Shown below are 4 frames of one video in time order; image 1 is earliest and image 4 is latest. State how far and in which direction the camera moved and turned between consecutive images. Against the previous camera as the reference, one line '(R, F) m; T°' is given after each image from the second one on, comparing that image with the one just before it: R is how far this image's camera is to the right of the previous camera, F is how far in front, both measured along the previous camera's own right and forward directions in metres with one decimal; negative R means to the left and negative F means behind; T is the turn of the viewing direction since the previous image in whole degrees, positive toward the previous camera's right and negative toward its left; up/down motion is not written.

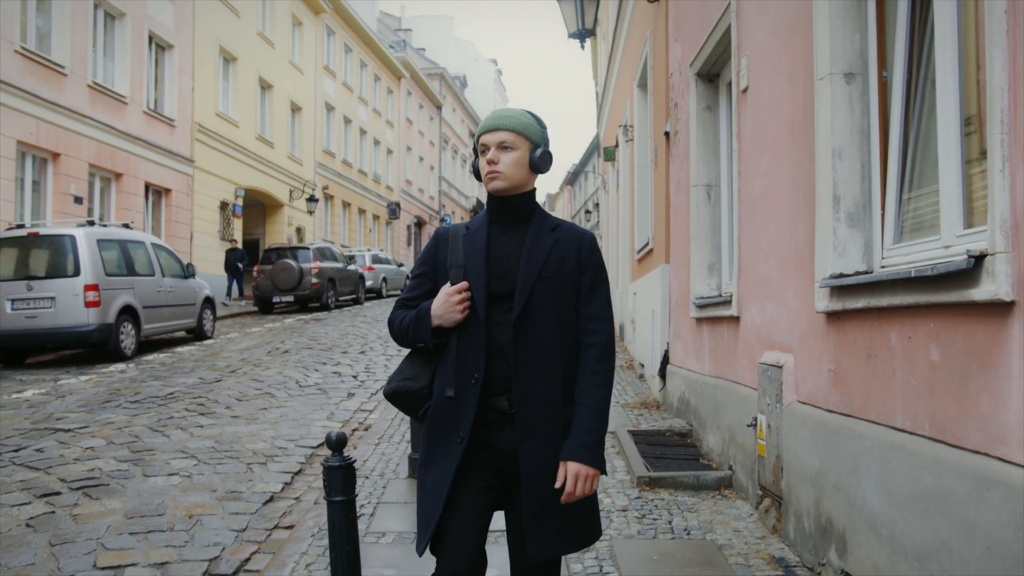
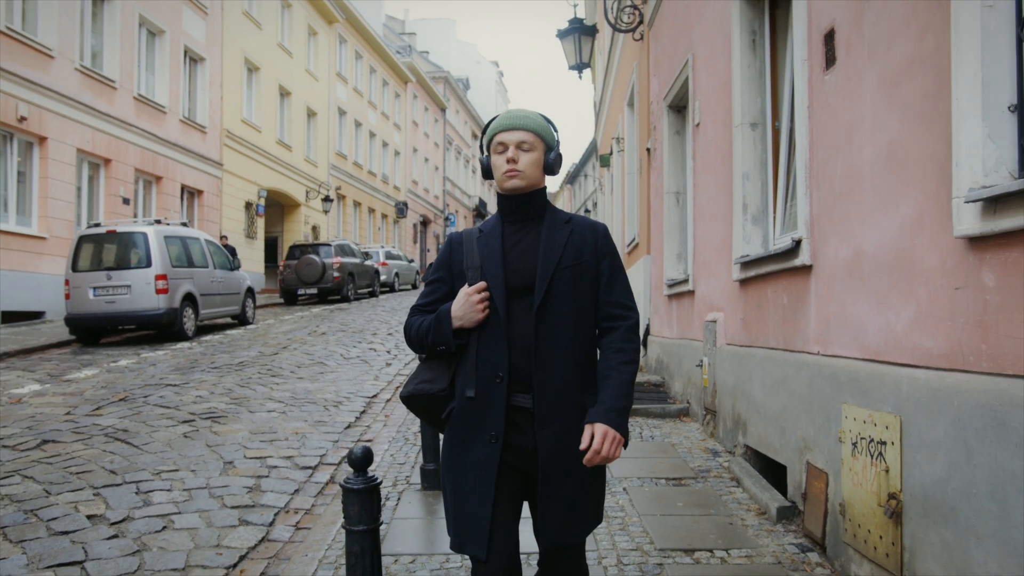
(-0.1, -1.9) m; 0°
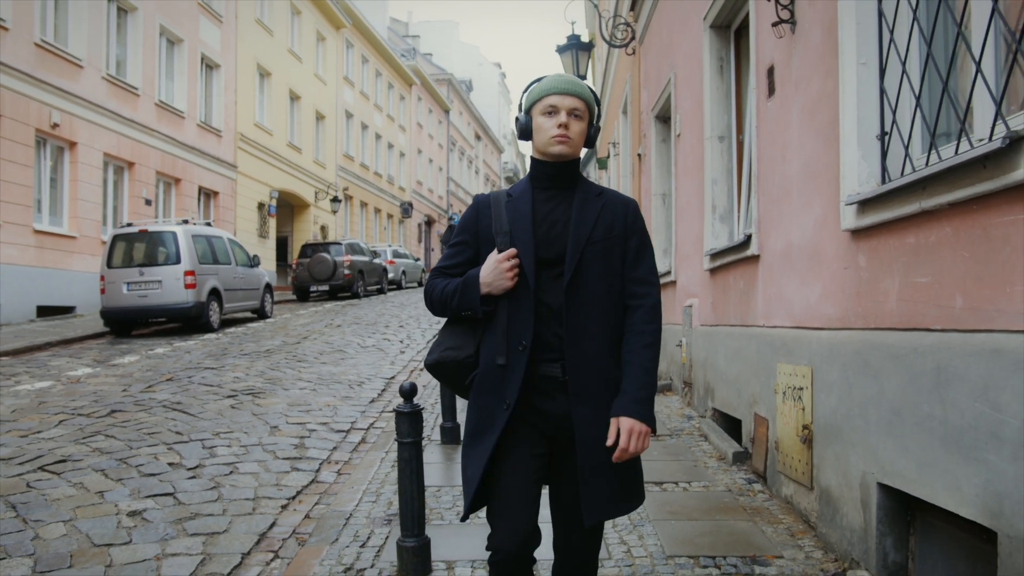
(0.0, -1.0) m; 0°
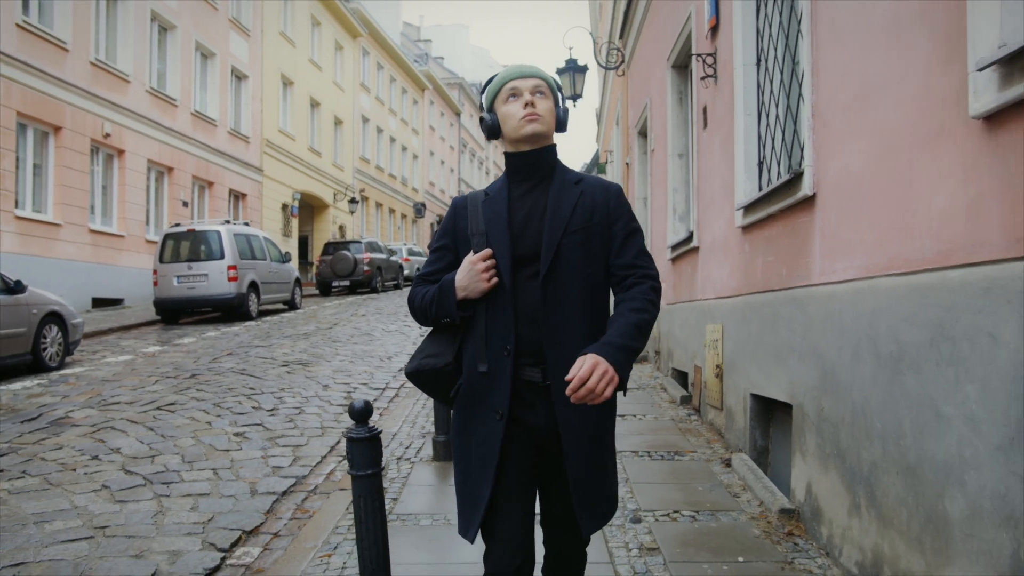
(+0.1, -1.7) m; -1°
